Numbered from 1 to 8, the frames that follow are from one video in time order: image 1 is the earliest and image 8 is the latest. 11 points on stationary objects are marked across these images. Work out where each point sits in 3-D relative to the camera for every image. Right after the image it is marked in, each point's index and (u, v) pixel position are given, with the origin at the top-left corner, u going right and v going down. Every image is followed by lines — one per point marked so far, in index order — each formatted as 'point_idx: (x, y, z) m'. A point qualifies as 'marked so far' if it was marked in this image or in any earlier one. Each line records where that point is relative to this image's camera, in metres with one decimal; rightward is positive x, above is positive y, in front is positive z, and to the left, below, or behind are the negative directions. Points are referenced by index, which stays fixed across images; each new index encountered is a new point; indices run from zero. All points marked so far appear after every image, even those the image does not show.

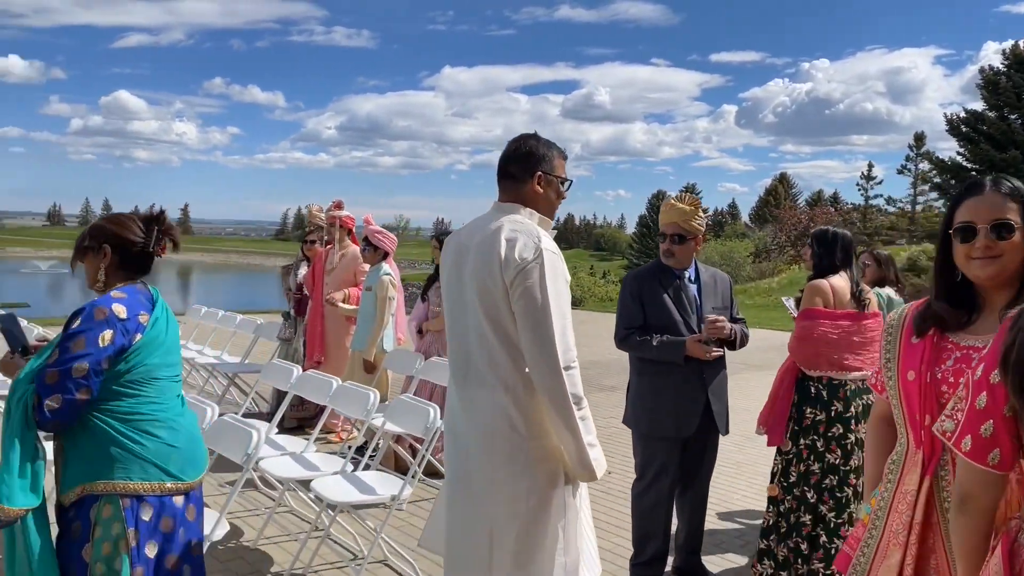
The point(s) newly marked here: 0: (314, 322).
0: (-1.8, -0.3, +6.5) m
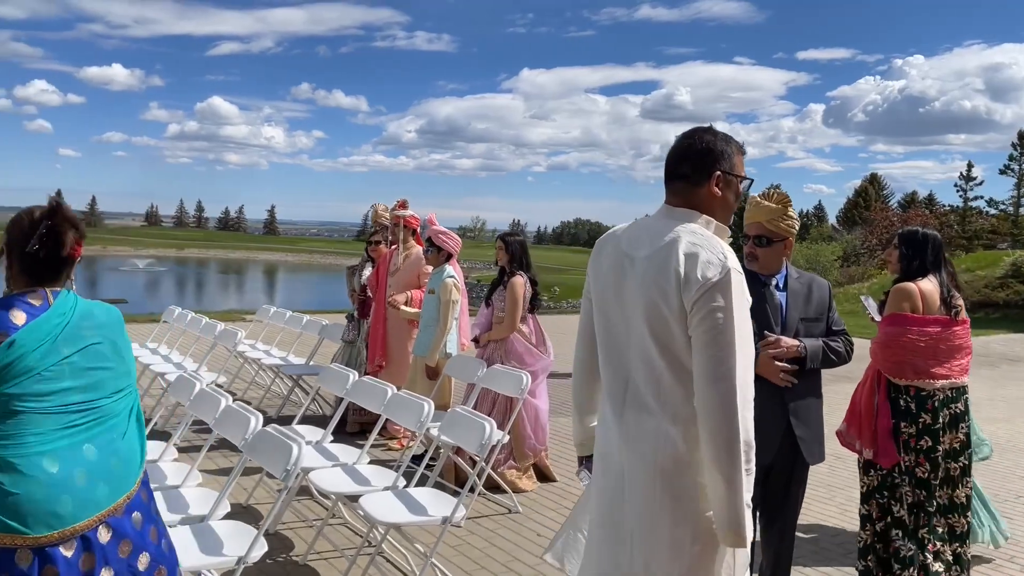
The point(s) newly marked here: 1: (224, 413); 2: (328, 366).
0: (-1.2, -0.3, +6.3) m
1: (-1.5, -0.7, +3.7) m
2: (-1.3, -0.6, +5.0) m
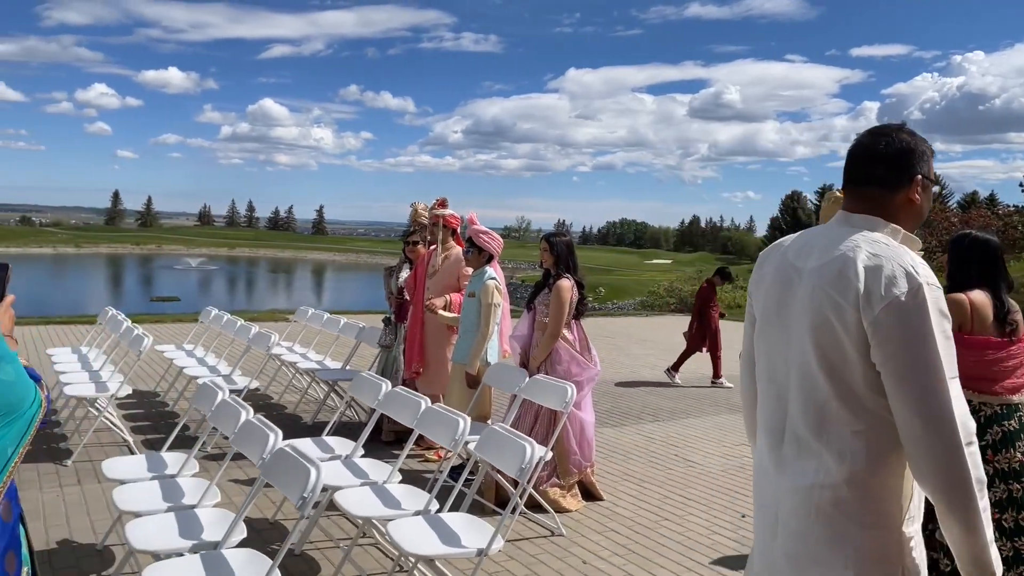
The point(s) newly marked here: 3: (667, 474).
0: (-0.8, -0.4, +6.0) m
1: (-1.3, -0.7, +3.4) m
2: (-1.0, -0.6, +4.7) m
3: (+1.3, -1.6, +6.1) m
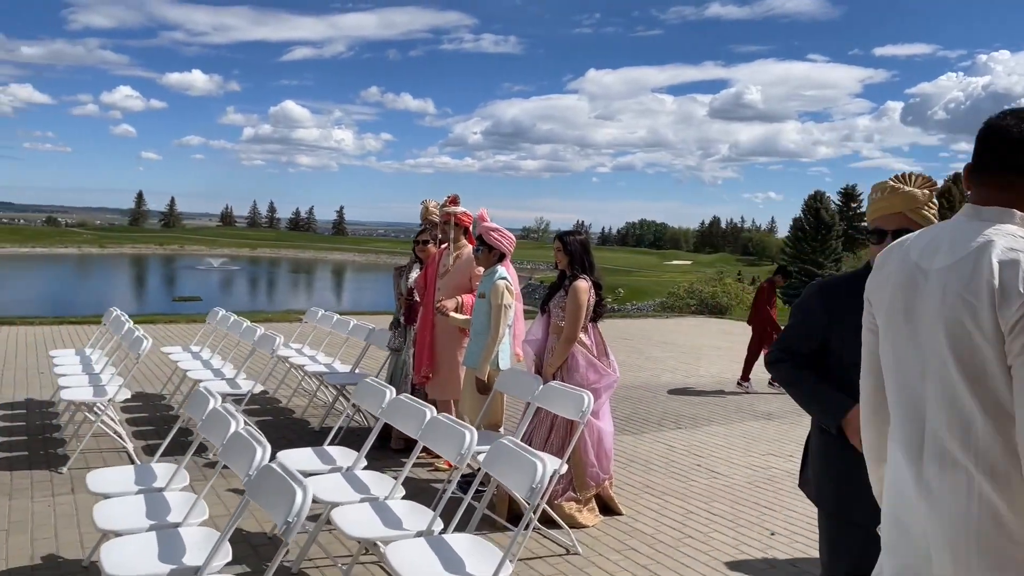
0: (-0.7, -0.4, +5.7) m
1: (-1.2, -0.7, +3.1) m
2: (-0.9, -0.6, +4.4) m
3: (+1.5, -1.6, +5.7) m
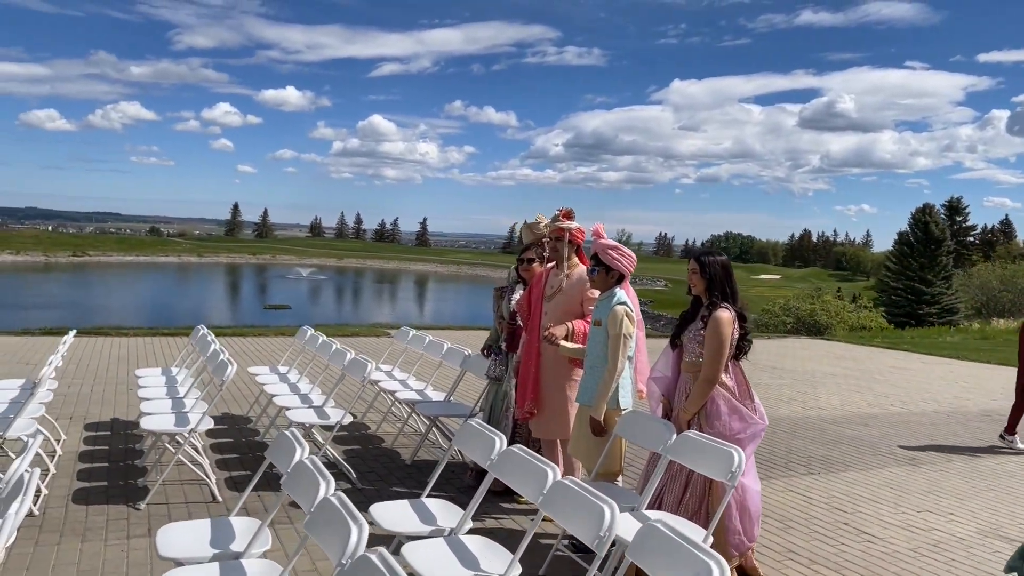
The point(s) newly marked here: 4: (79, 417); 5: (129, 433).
0: (+0.1, -0.5, +5.1) m
1: (-0.7, -0.8, +2.6) m
2: (-0.2, -0.7, +3.8) m
3: (+2.3, -1.8, +4.8) m
4: (-4.2, -1.2, +6.8) m
5: (-3.4, -1.3, +6.3) m
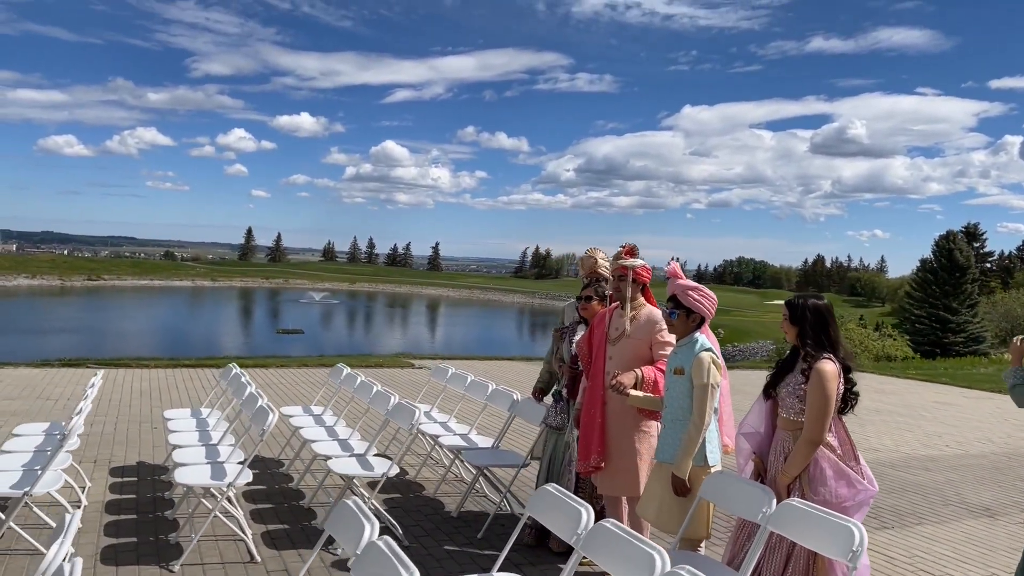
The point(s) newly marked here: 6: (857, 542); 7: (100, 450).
0: (+0.5, -0.8, +4.7) m
1: (-0.3, -1.0, +2.2) m
2: (+0.2, -1.0, +3.4) m
3: (+2.7, -2.1, +4.4) m
4: (-3.7, -1.6, +6.4) m
5: (-3.0, -1.6, +6.0) m
6: (+1.5, -1.1, +3.1) m
7: (-4.0, -1.6, +6.8) m
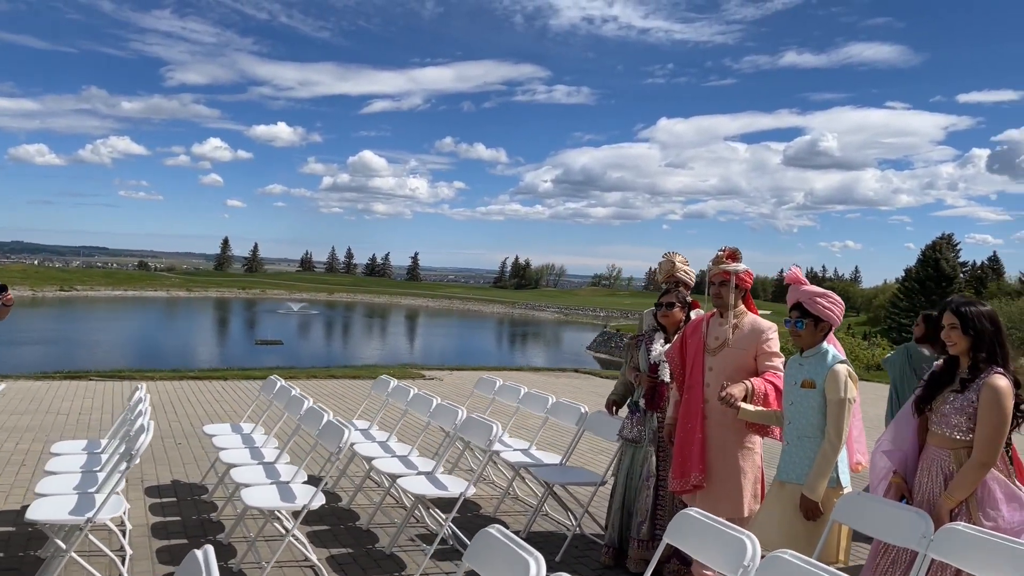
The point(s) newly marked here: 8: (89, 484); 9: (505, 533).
0: (+1.1, -0.9, +4.4) m
1: (+0.3, -1.0, +1.9) m
2: (+0.8, -1.0, +3.1) m
3: (+3.3, -2.1, +4.1) m
4: (-3.2, -1.6, +6.0) m
5: (-2.5, -1.7, +5.5) m
6: (+2.1, -1.1, +2.8) m
7: (-3.4, -1.6, +6.3) m
8: (-2.5, -1.2, +4.2) m
9: (0.0, -0.9, +2.6) m
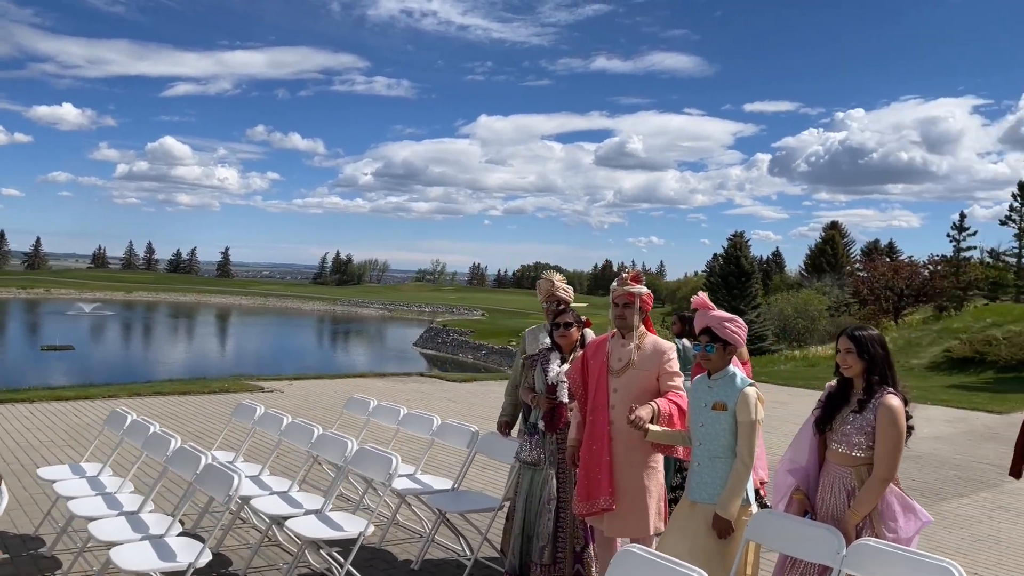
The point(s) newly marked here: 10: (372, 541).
0: (+0.5, -1.0, +4.4) m
1: (+0.4, -1.2, +1.8) m
2: (+0.5, -1.1, +3.1) m
3: (+2.7, -2.2, +4.7) m
4: (-4.0, -1.8, +4.9) m
5: (-3.2, -1.8, +4.6) m
6: (+1.9, -1.3, +3.1) m
7: (-4.3, -1.8, +5.2) m
8: (-2.9, -1.4, +3.3) m
9: (-0.1, -1.1, +2.4) m
10: (-1.0, -2.0, +5.4) m
